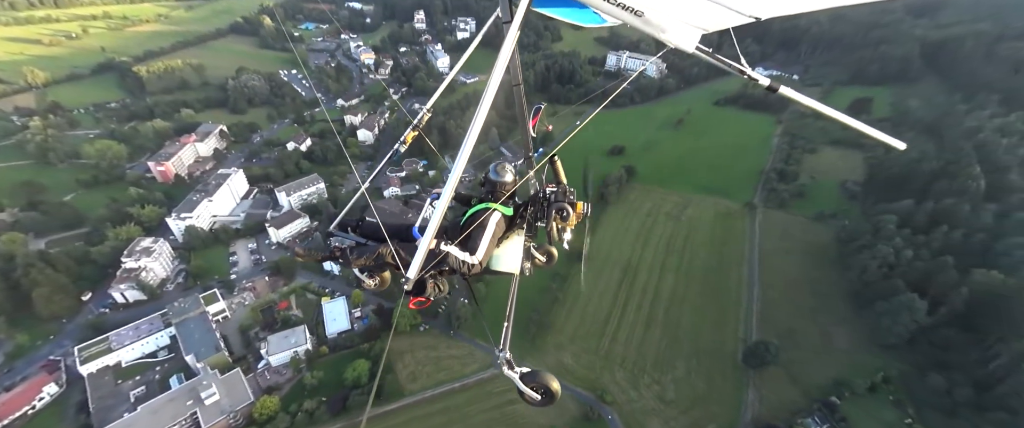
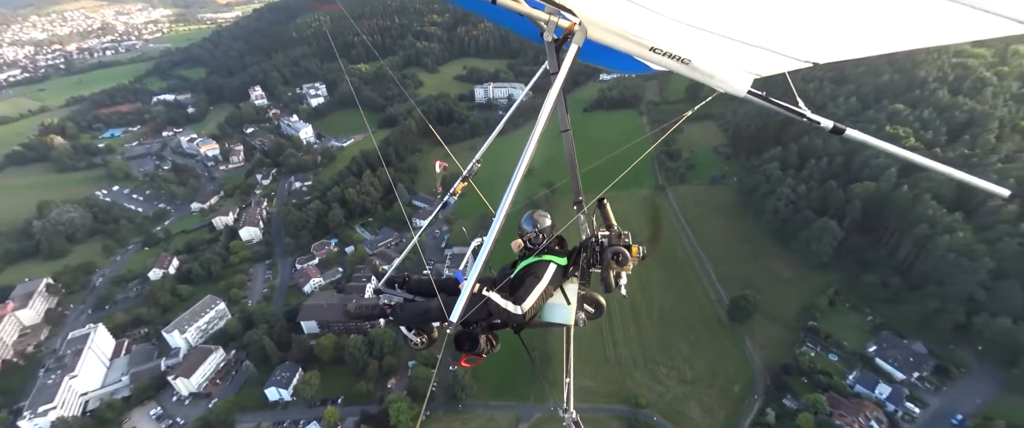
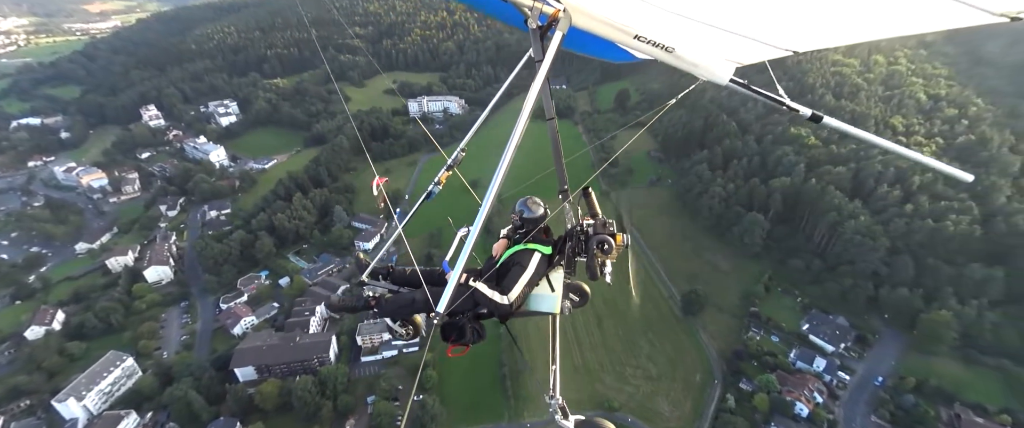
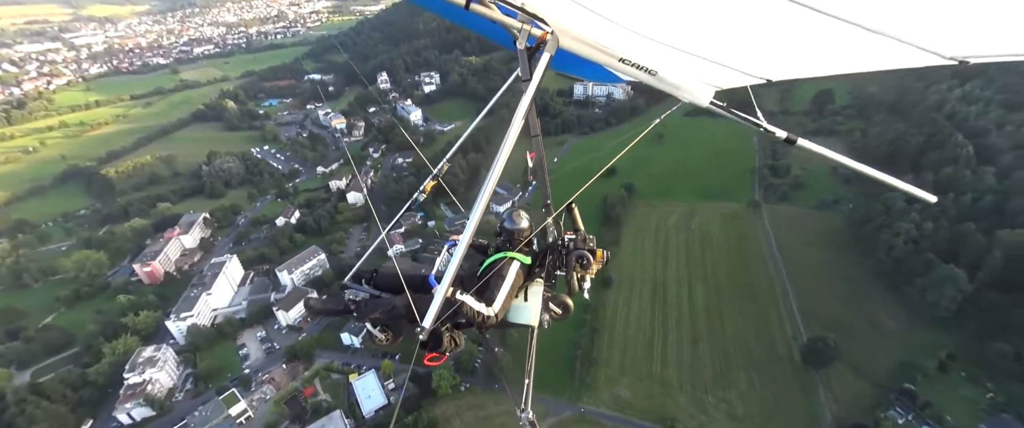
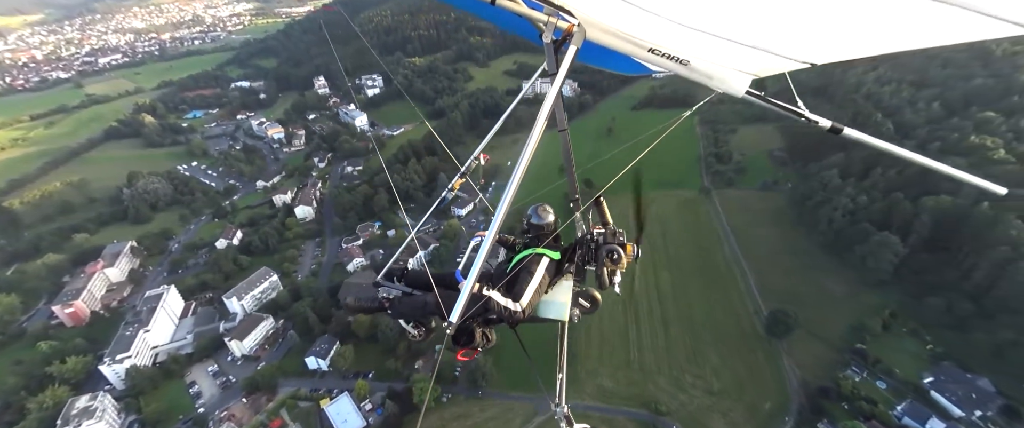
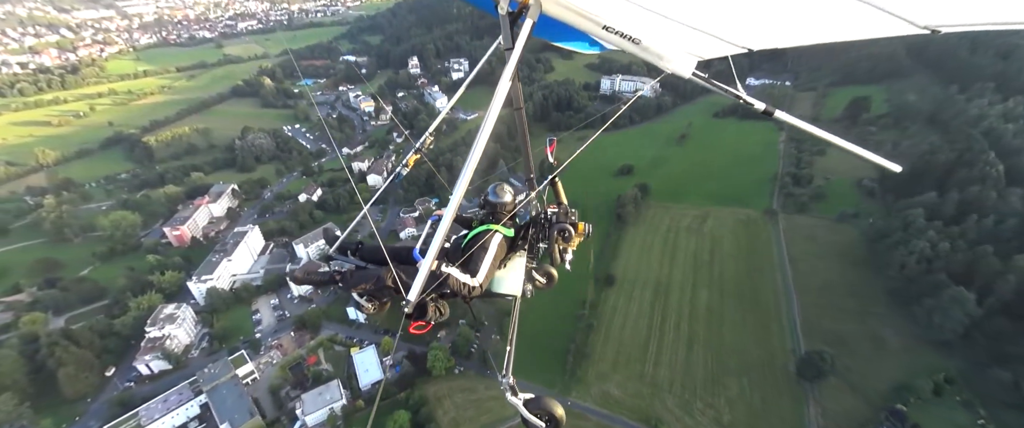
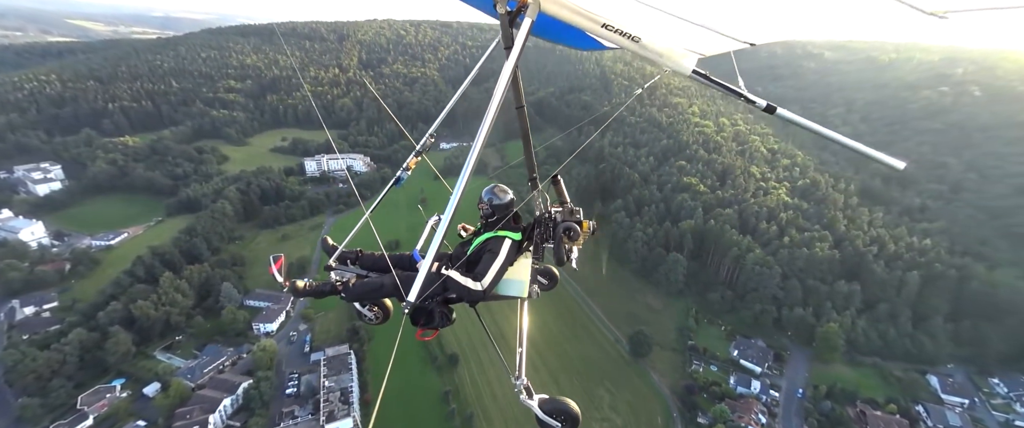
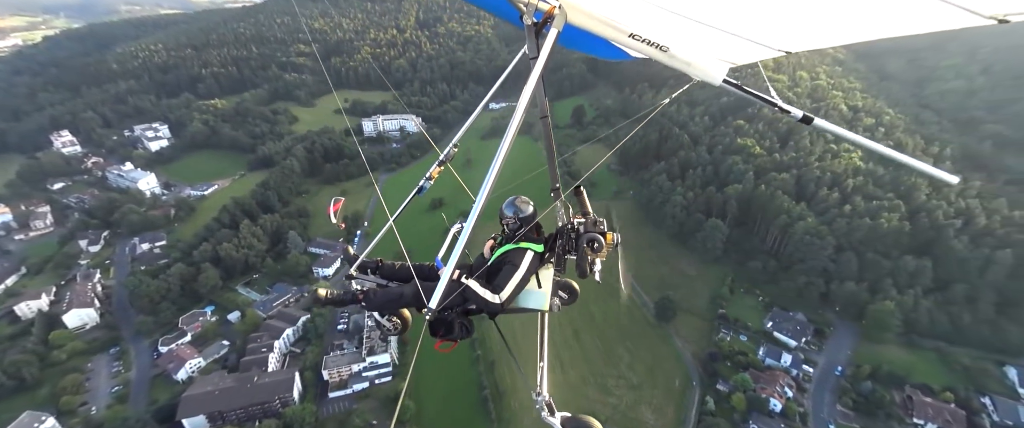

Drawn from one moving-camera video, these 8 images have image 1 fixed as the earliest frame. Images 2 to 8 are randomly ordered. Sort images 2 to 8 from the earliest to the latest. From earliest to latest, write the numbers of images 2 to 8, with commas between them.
6, 4, 5, 2, 3, 8, 7
